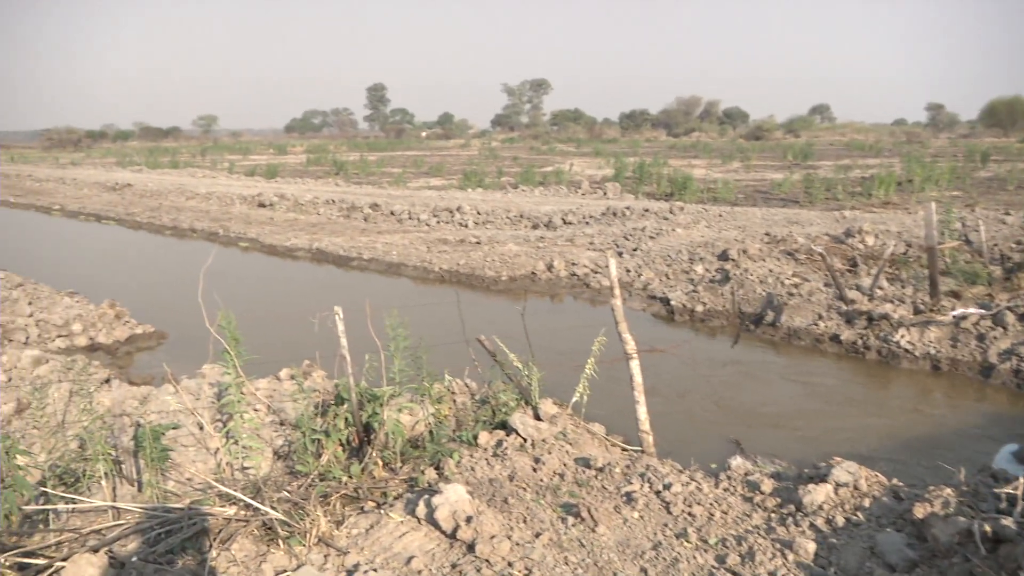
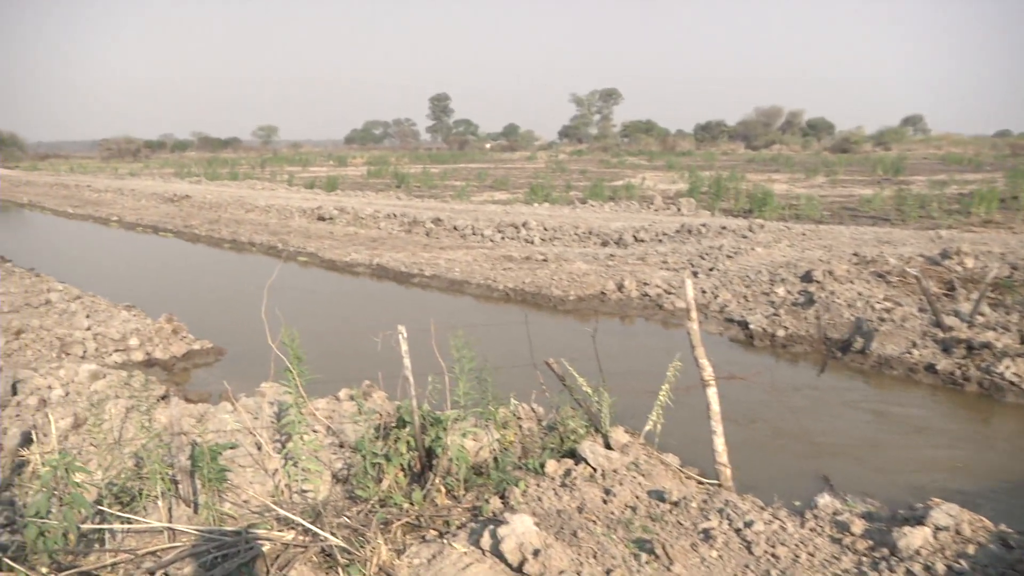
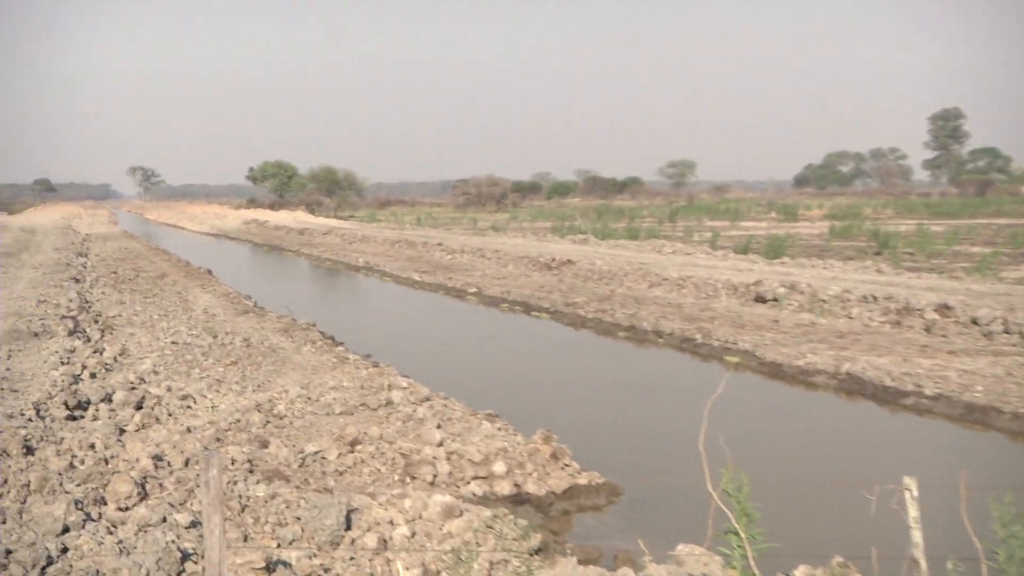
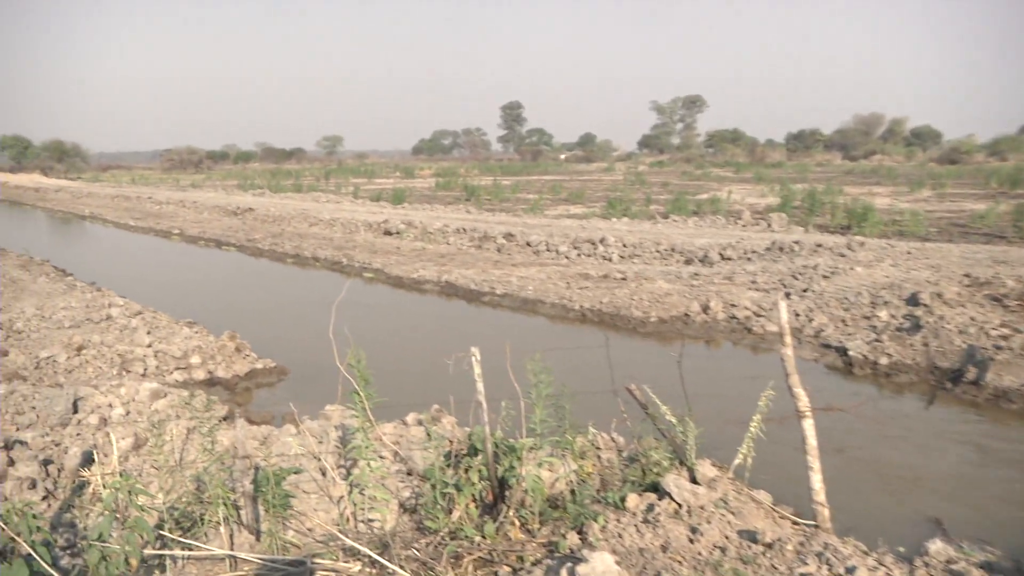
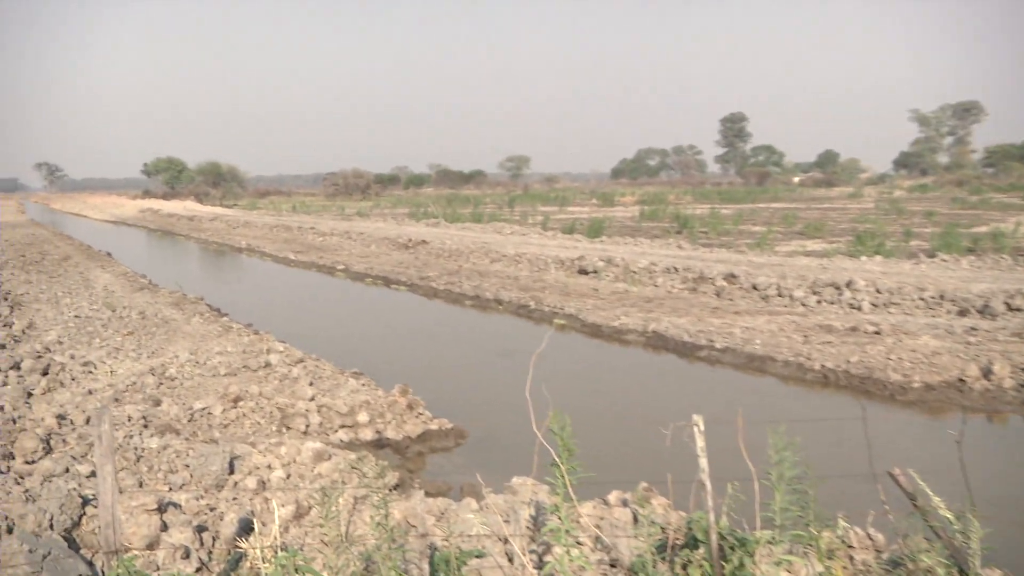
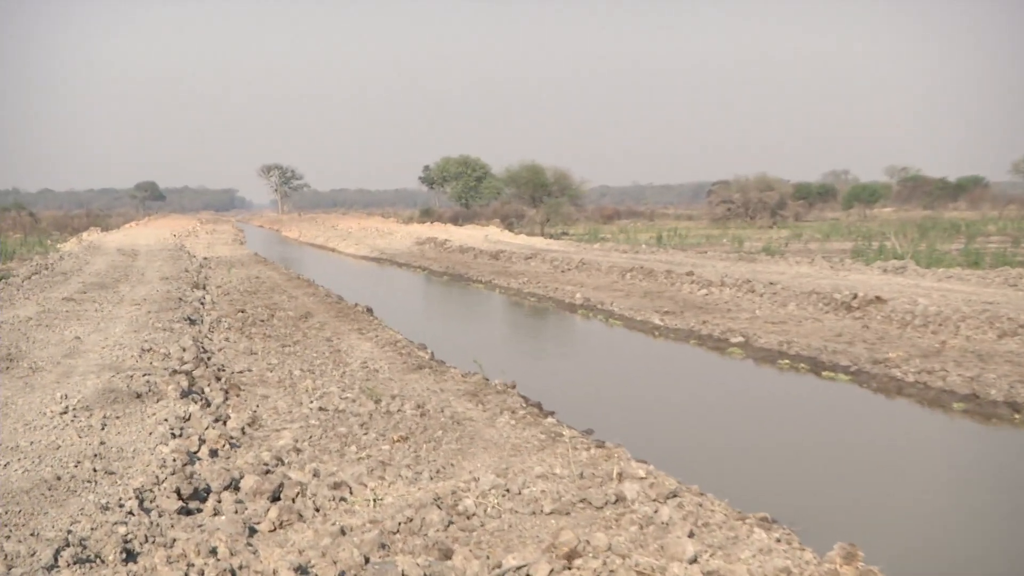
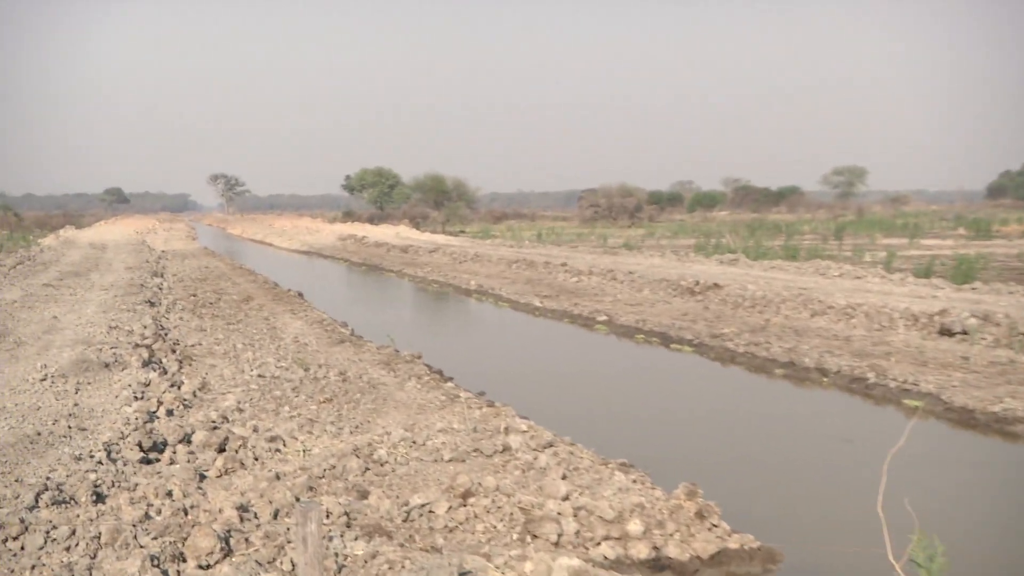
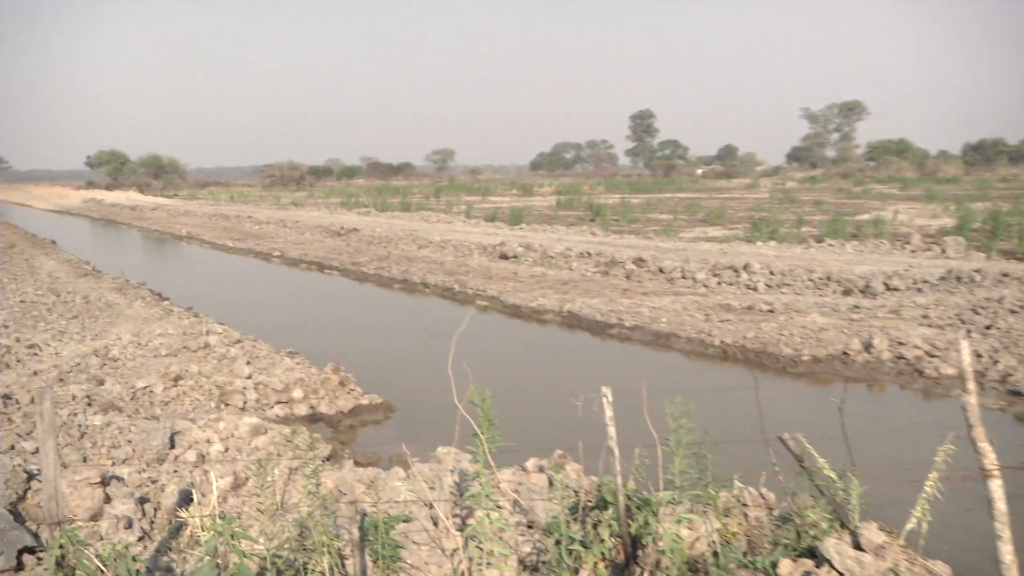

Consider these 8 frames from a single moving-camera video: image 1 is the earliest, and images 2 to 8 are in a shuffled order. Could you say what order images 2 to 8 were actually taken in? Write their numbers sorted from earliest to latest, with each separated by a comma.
2, 4, 8, 5, 3, 7, 6
